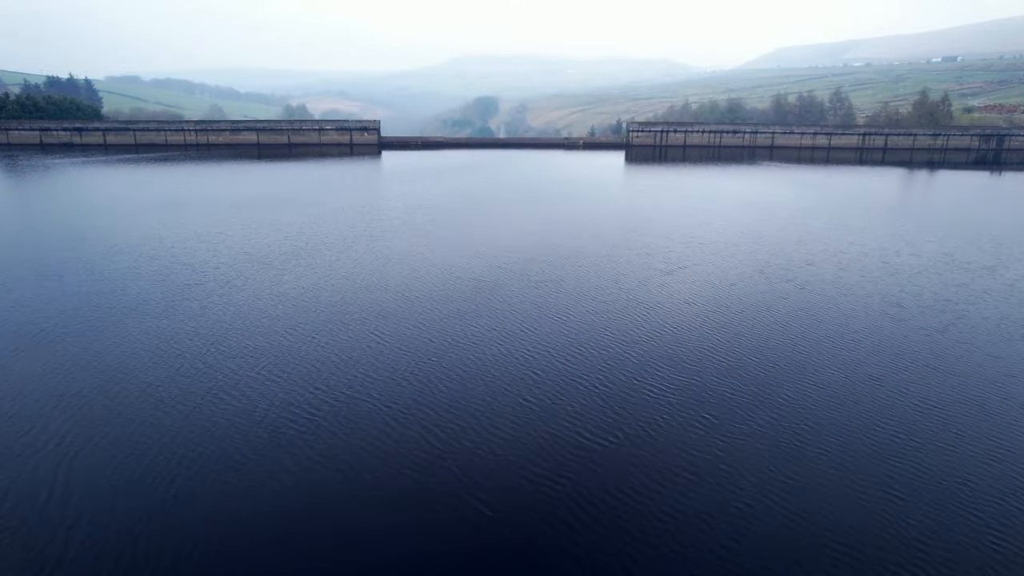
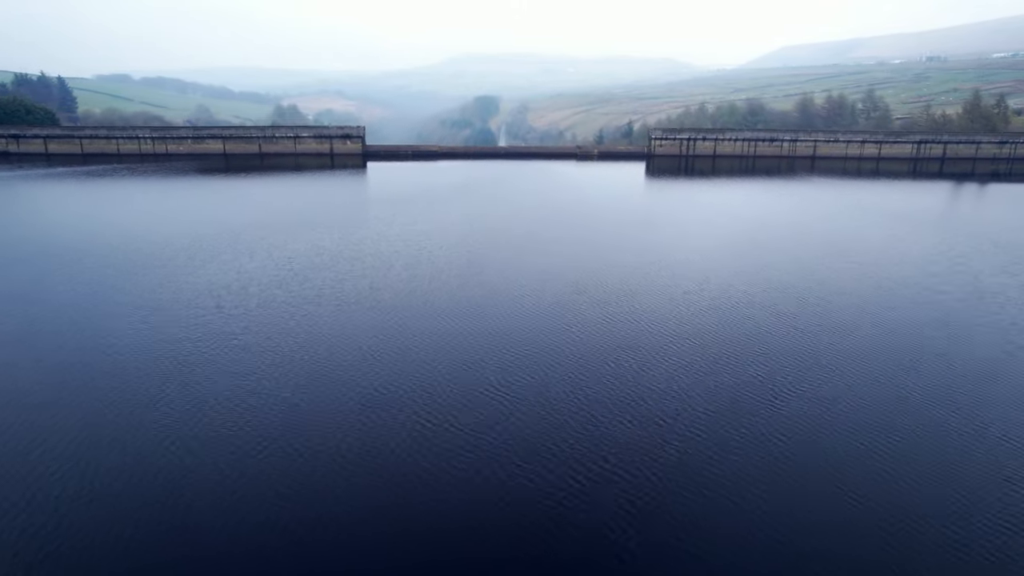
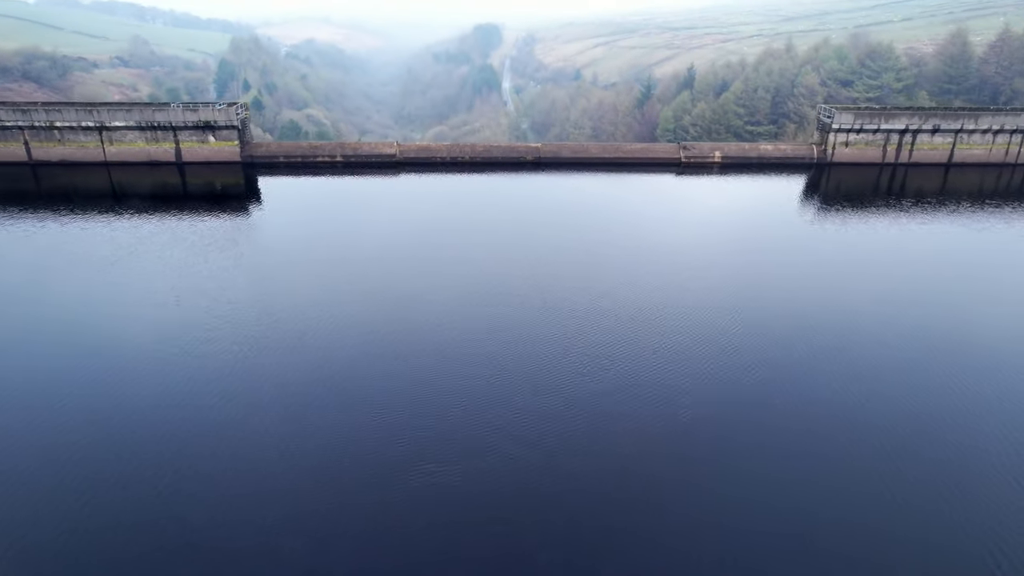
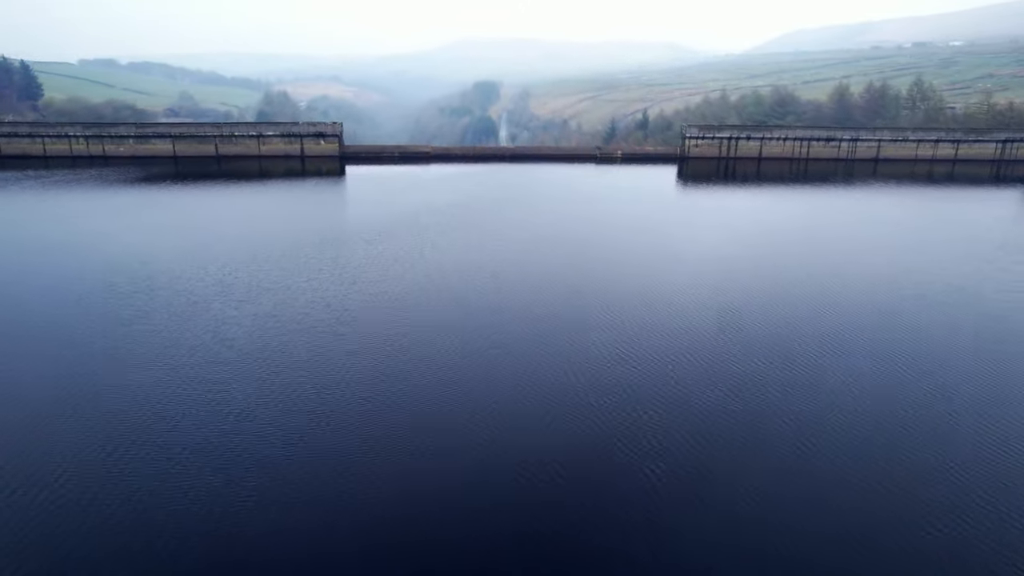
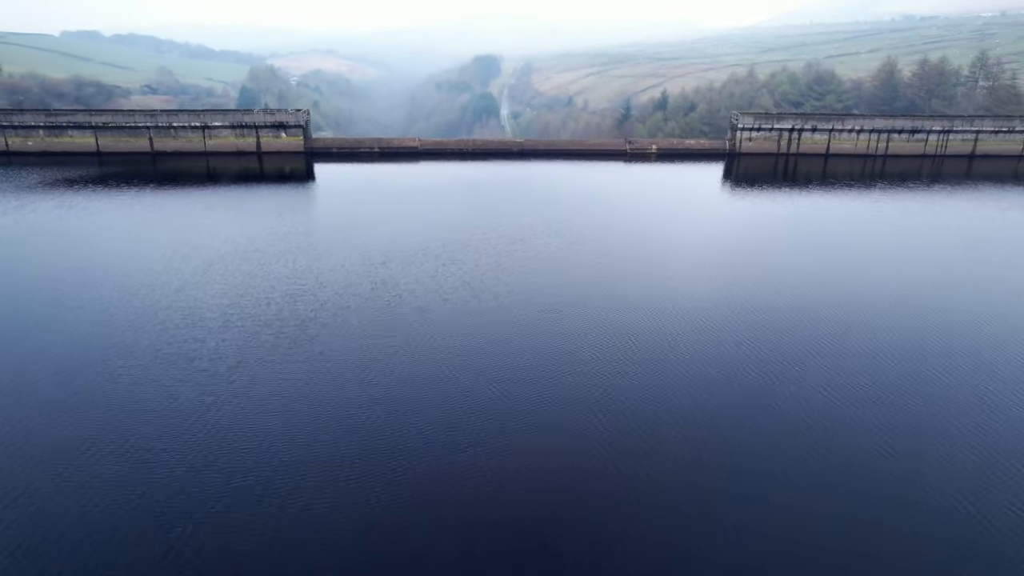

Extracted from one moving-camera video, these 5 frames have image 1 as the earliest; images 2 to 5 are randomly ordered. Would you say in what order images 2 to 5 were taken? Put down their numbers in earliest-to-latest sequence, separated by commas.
2, 4, 5, 3
